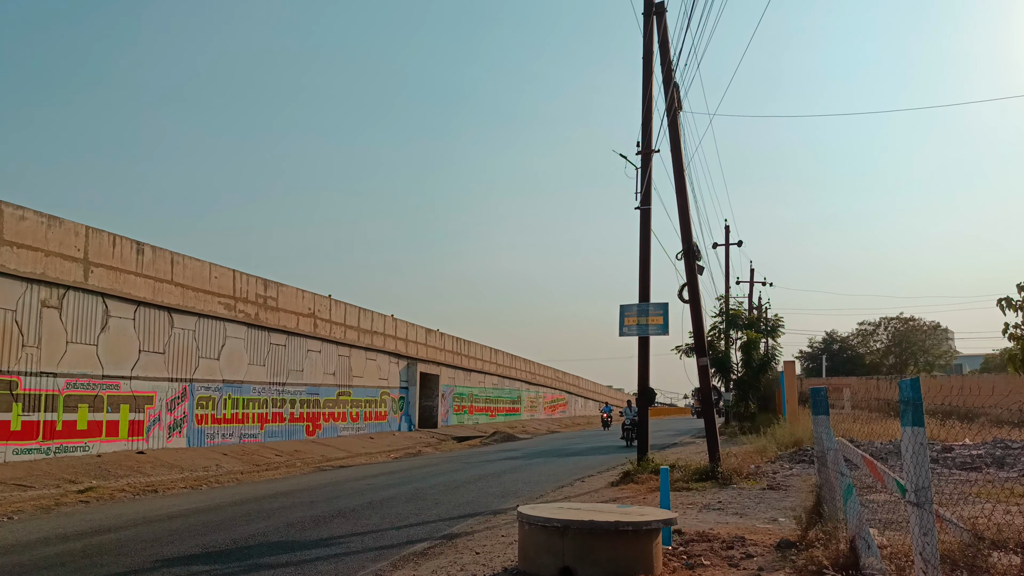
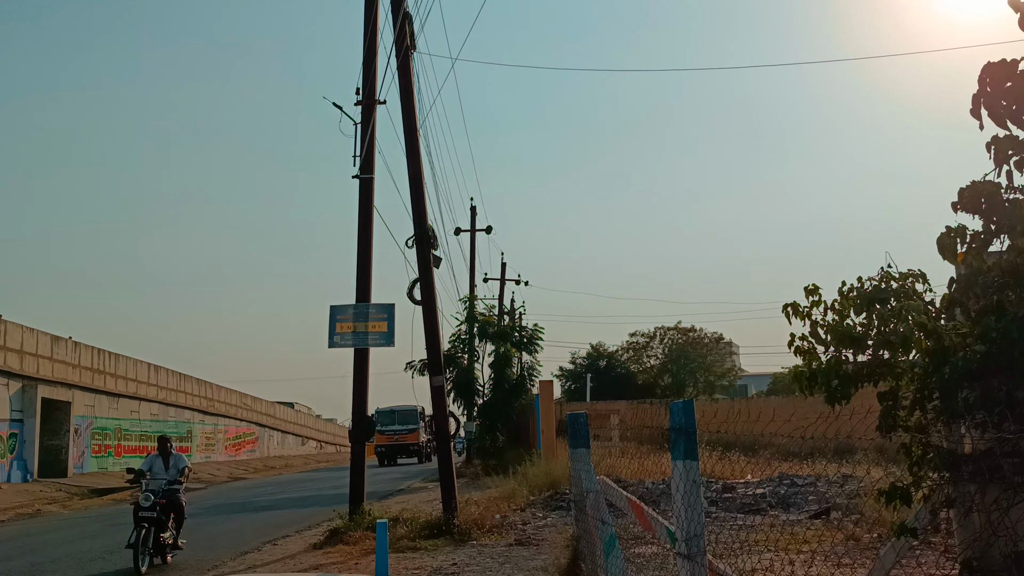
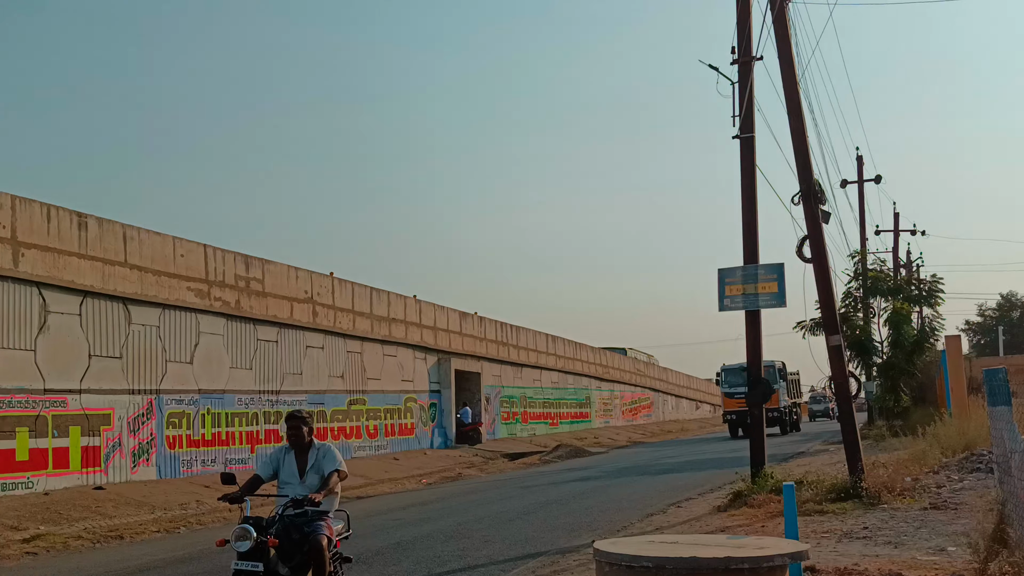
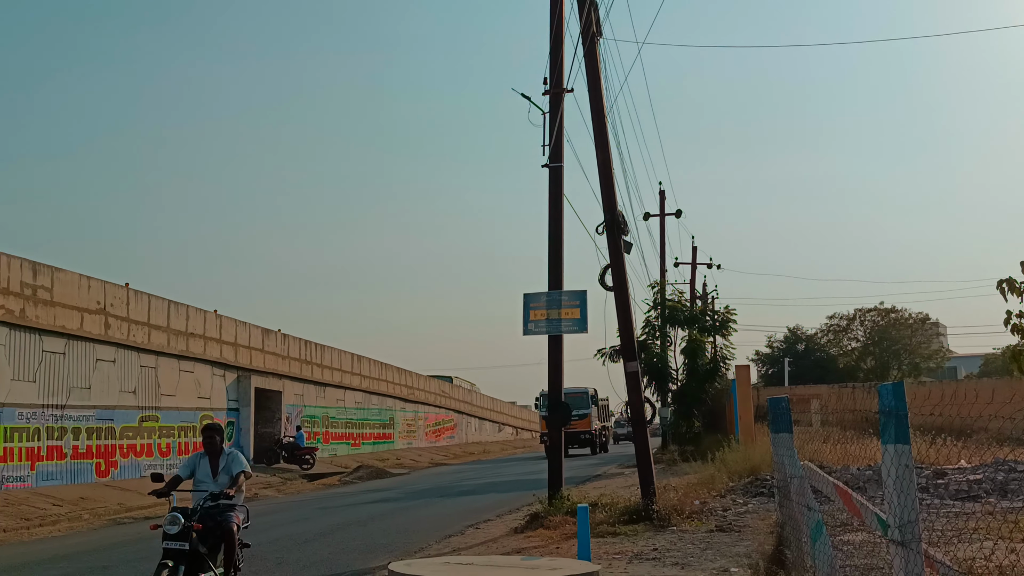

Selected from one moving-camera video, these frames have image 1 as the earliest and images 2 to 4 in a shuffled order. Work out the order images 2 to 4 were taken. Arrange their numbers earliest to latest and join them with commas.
2, 4, 3
